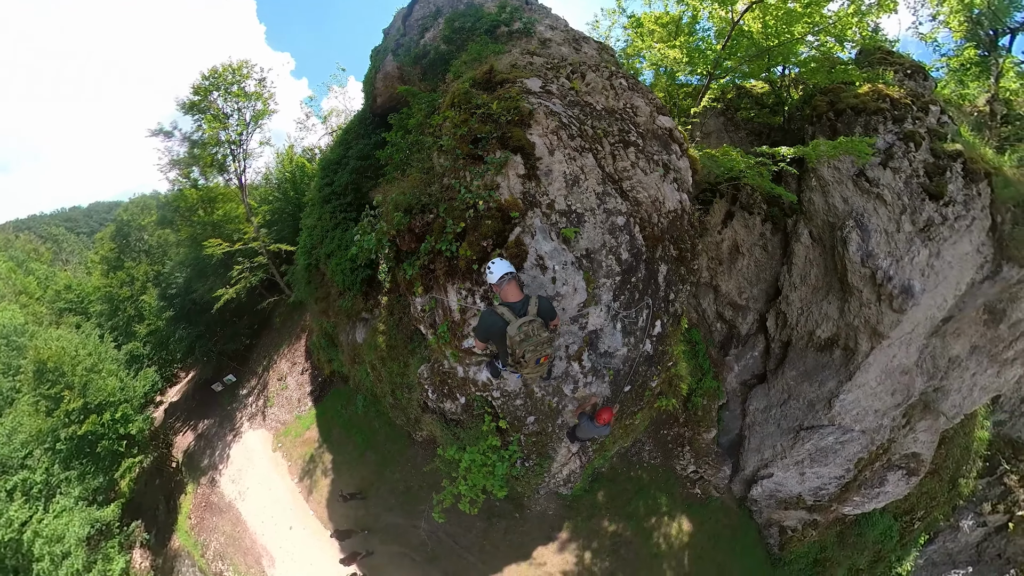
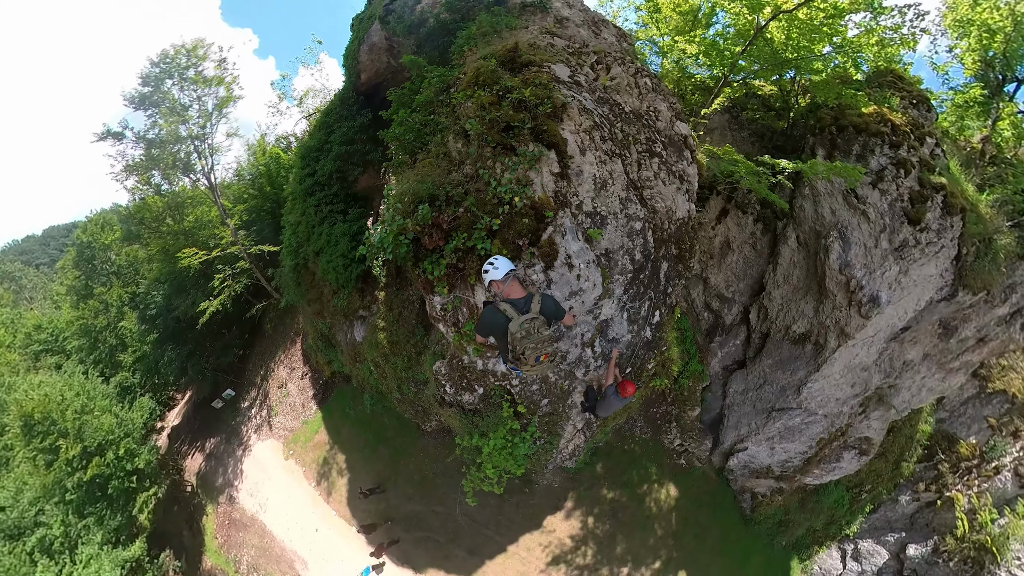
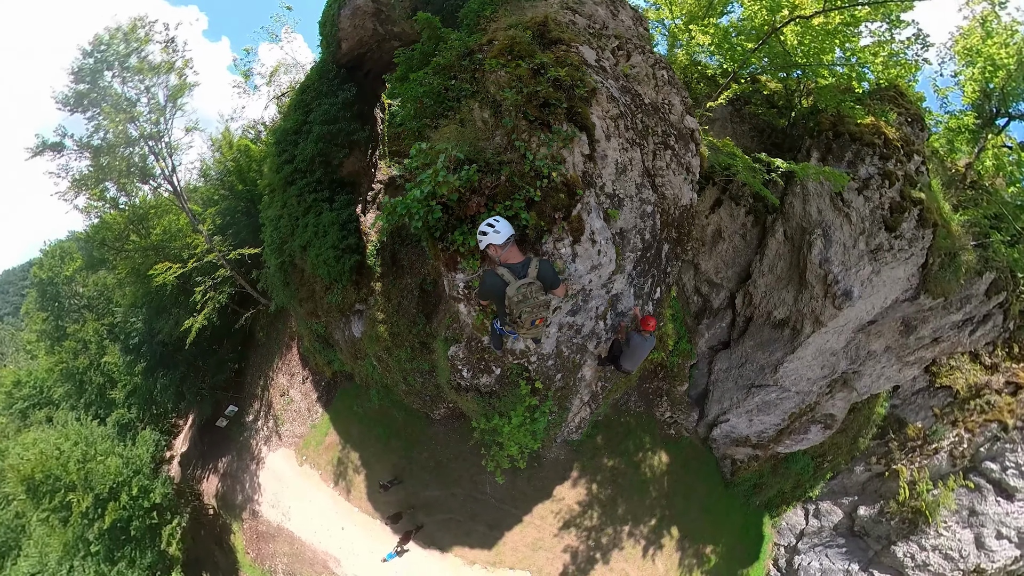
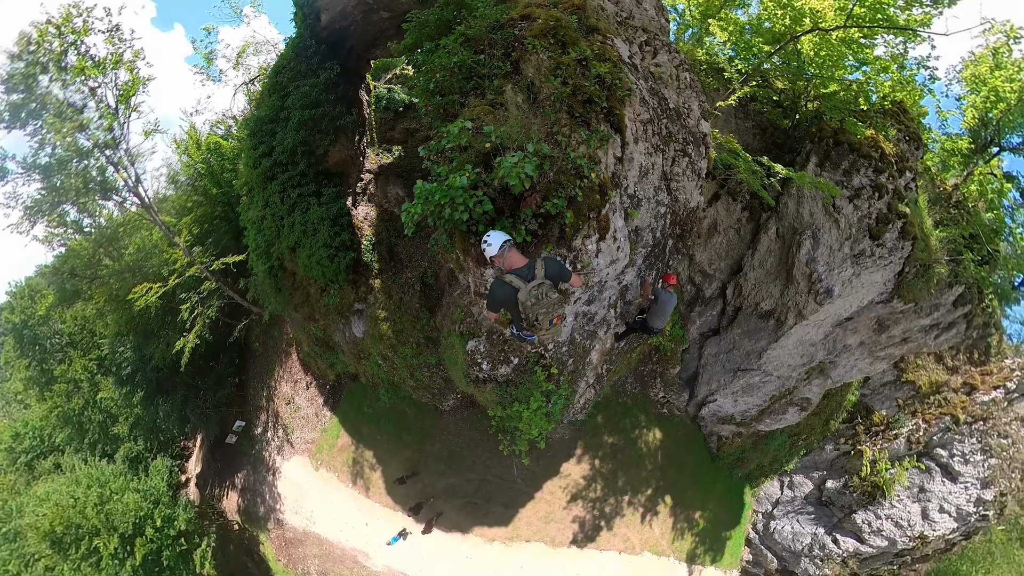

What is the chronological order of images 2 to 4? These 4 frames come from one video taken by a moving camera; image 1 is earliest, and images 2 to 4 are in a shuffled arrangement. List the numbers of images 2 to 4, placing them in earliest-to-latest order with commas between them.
2, 3, 4
